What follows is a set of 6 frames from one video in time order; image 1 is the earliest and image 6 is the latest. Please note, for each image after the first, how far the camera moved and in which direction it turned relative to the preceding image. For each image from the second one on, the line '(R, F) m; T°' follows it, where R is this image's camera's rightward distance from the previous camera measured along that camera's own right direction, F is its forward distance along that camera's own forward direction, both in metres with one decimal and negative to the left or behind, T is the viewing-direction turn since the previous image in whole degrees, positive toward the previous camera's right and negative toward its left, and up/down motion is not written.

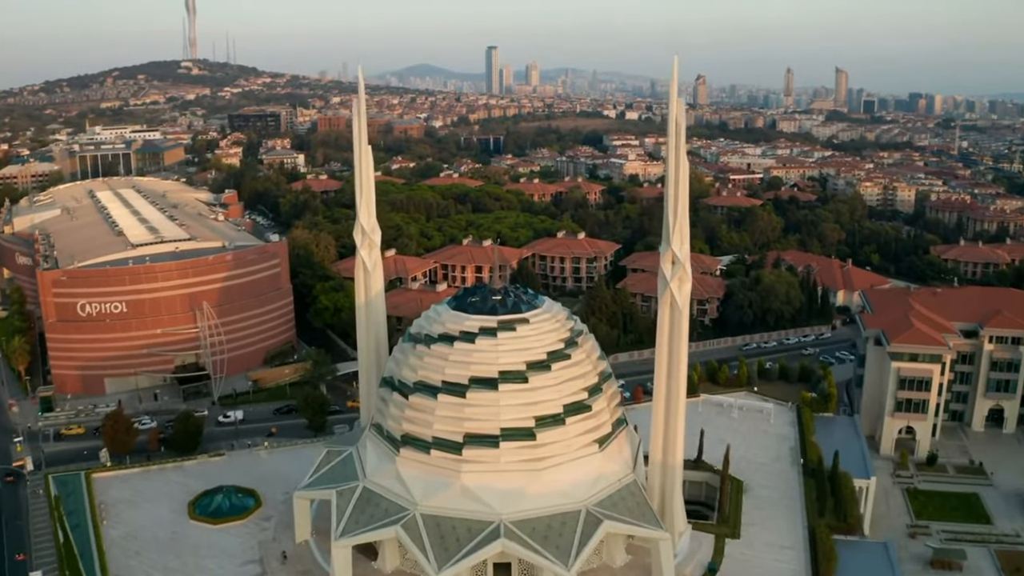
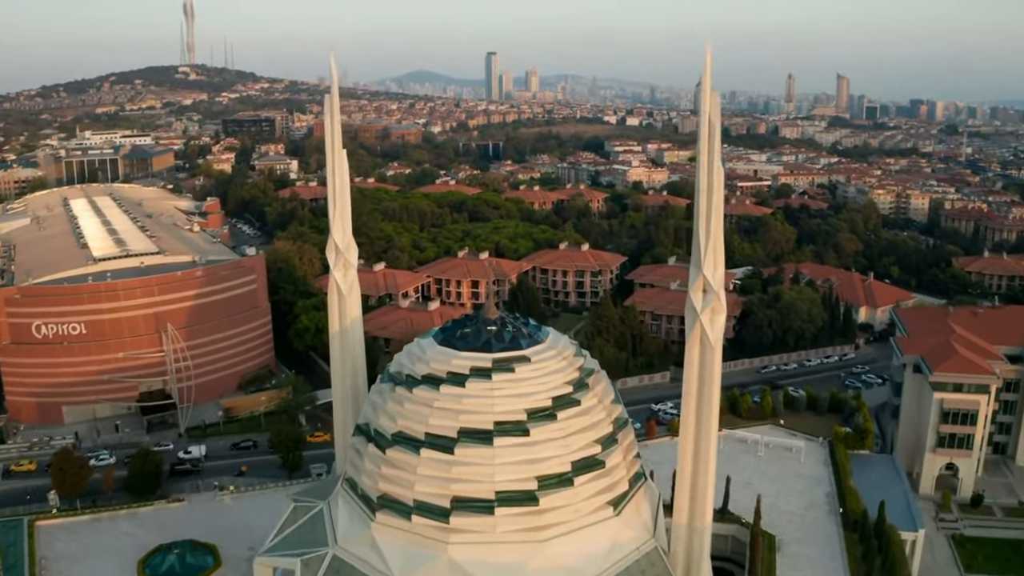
(0.0, +2.5) m; 0°
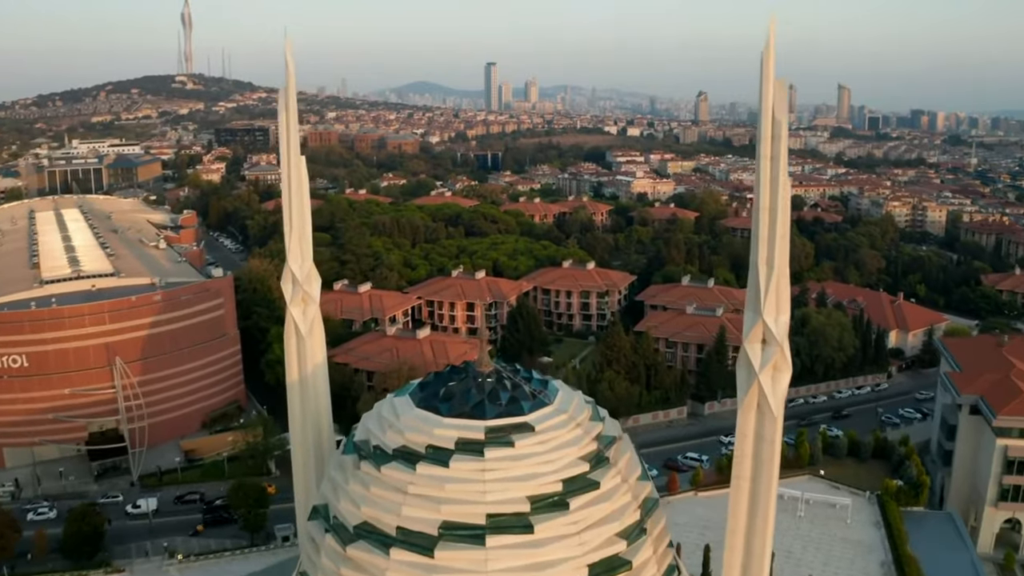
(0.0, +2.9) m; 0°
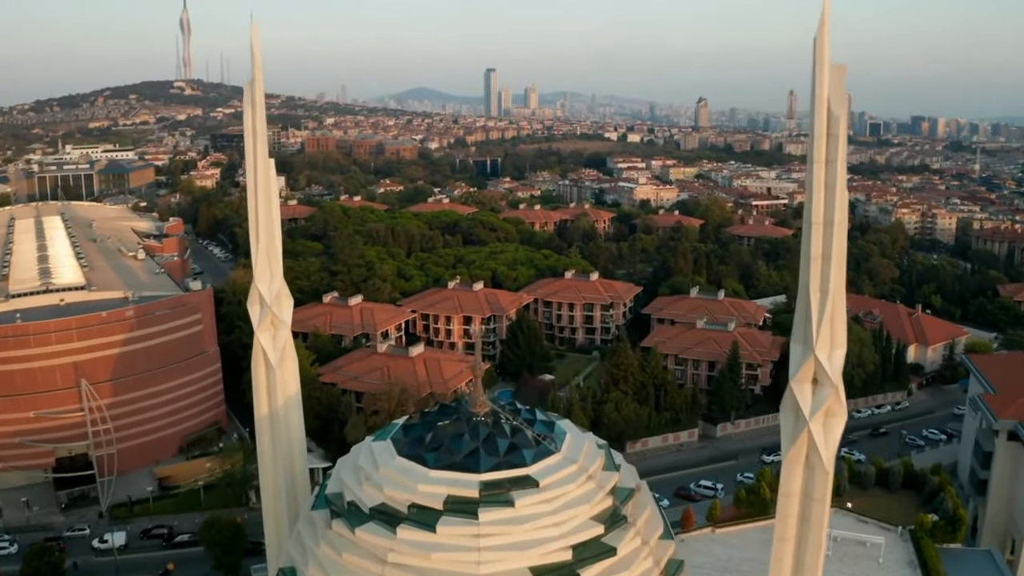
(0.0, +1.6) m; 0°
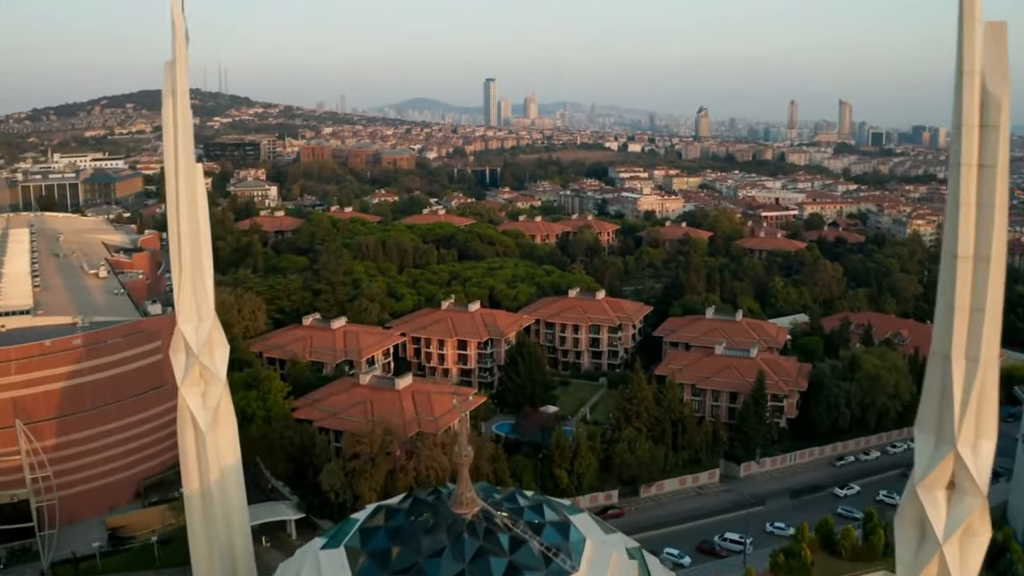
(0.0, +2.4) m; 0°
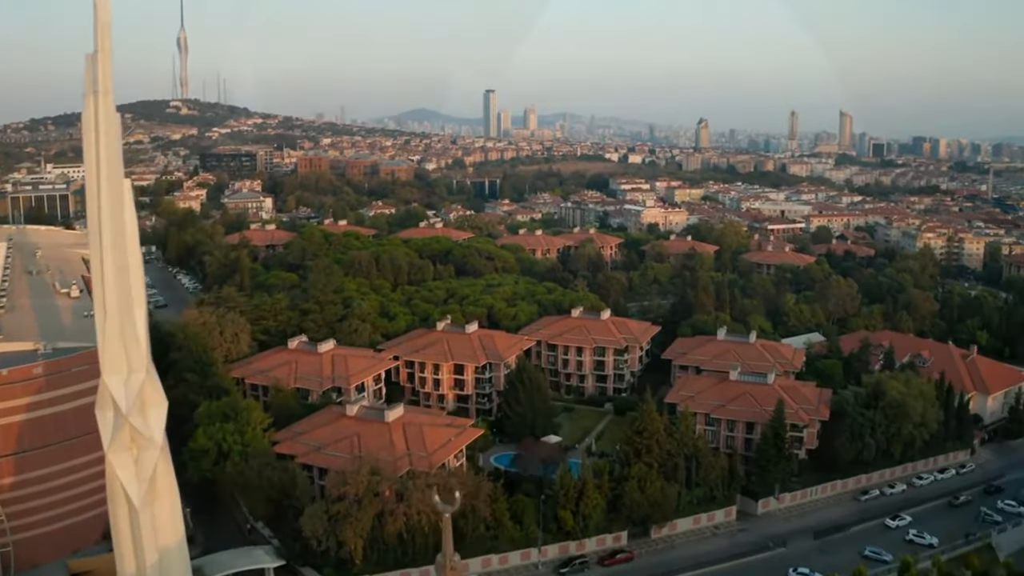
(0.0, +1.5) m; 0°
